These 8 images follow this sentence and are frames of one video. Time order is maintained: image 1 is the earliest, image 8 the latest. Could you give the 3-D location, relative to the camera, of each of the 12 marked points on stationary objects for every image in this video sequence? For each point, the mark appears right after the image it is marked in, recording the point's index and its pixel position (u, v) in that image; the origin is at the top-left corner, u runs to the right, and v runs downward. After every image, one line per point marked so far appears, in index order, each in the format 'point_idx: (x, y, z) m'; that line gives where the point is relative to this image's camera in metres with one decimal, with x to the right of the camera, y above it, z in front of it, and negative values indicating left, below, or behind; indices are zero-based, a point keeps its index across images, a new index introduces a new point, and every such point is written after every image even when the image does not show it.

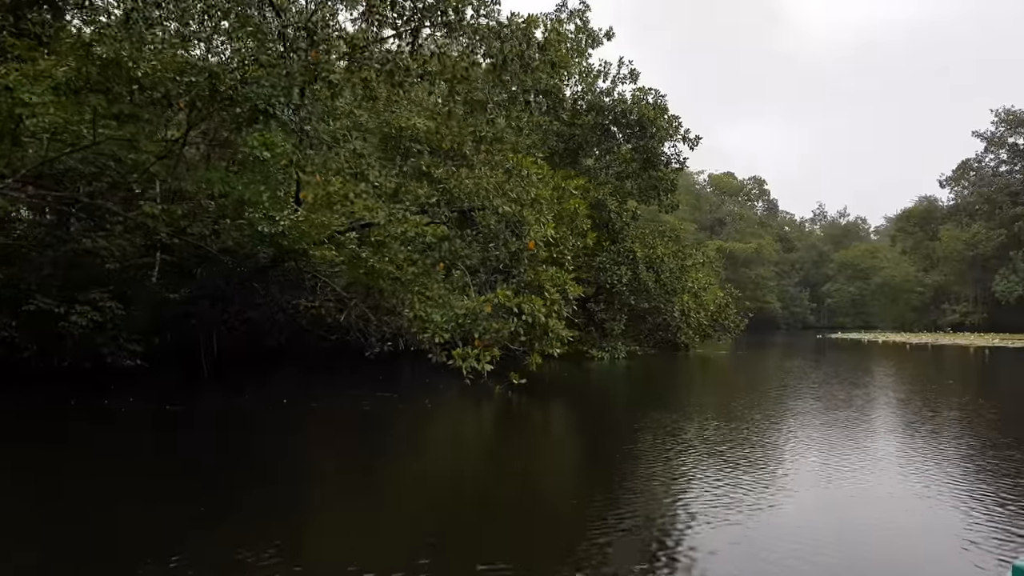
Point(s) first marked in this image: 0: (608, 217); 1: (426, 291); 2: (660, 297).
0: (+2.1, +1.6, +18.1) m
1: (-1.0, -0.1, +9.4) m
2: (+3.5, -0.2, +18.4) m
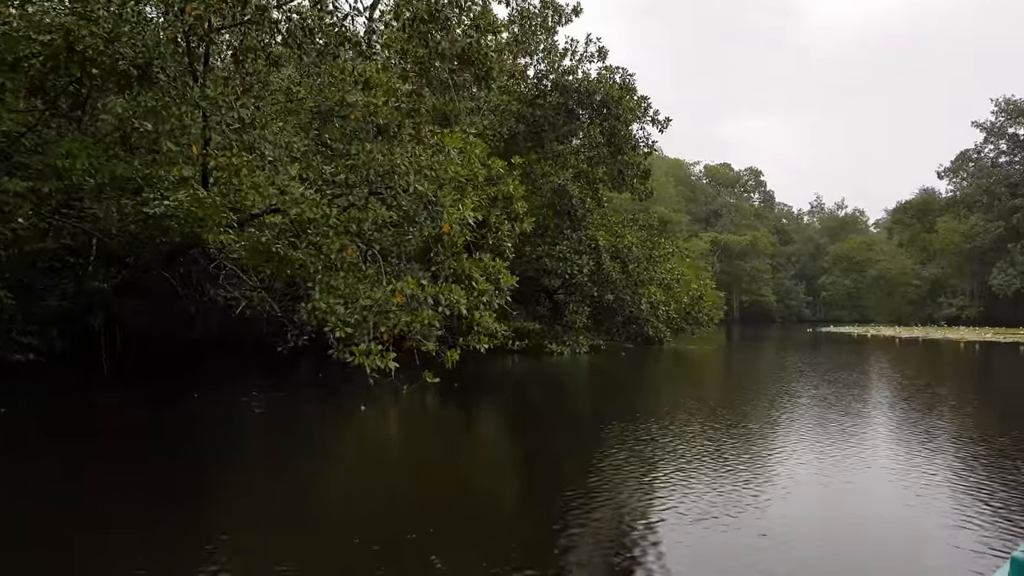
0: (+1.2, +1.8, +17.1) m
1: (-1.9, +0.1, +8.4) m
2: (+2.5, 0.0, +17.5) m
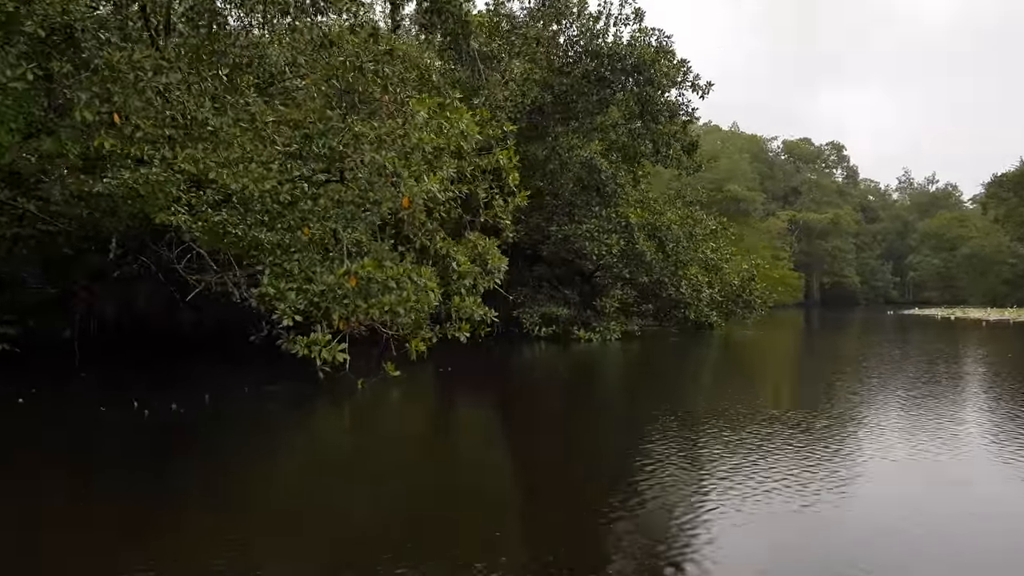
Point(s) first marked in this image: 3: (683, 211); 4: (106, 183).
0: (+1.7, +2.2, +15.9) m
1: (-2.2, +0.2, +7.6) m
2: (+3.1, +0.4, +16.2) m
3: (+4.0, +1.8, +18.0) m
4: (-4.3, +1.1, +8.2) m
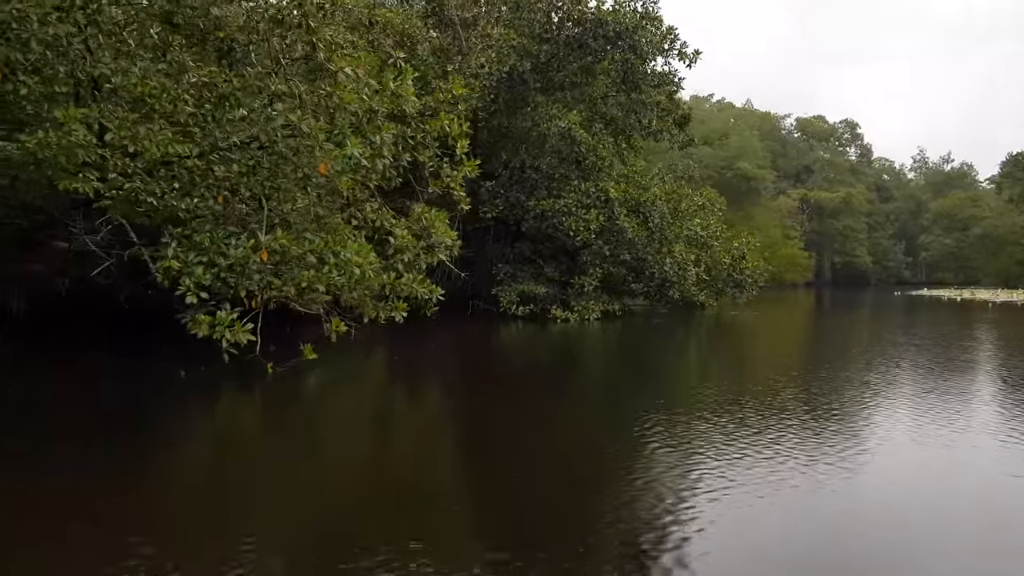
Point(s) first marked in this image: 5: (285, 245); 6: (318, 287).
0: (+1.3, +2.6, +15.1) m
1: (-2.8, +0.4, +7.0) m
2: (+2.7, +0.8, +15.4) m
3: (+3.5, +2.3, +17.2) m
4: (-4.9, +1.4, +7.6) m
5: (-2.0, +0.4, +6.8) m
6: (-1.8, 0.0, +7.3) m
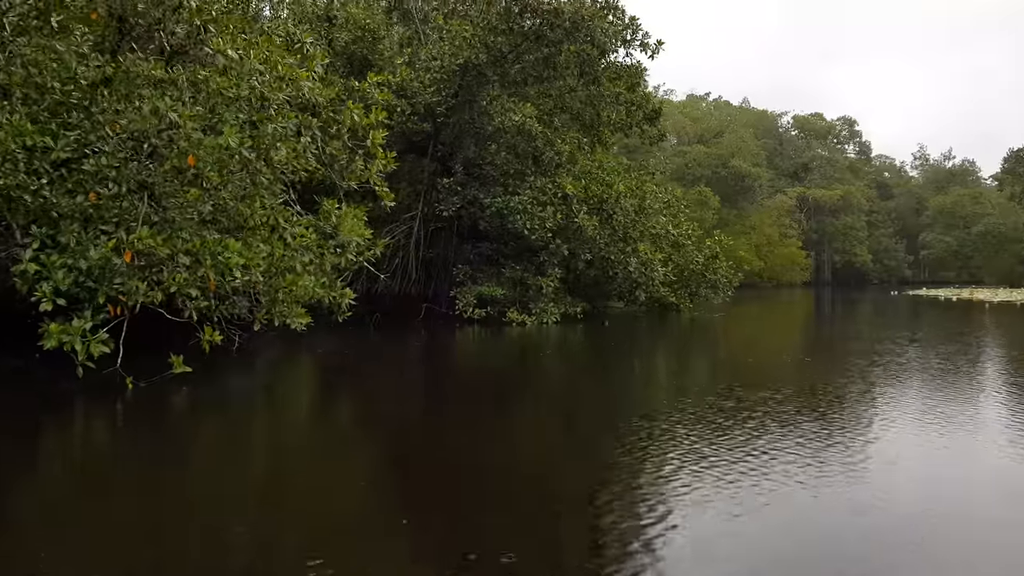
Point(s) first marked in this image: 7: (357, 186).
0: (+0.4, +2.6, +14.4) m
1: (-3.7, +0.4, +6.3) m
2: (+1.8, +0.8, +14.8) m
3: (+2.7, +2.3, +16.6) m
4: (-5.8, +1.3, +7.0) m
5: (-2.9, +0.4, +6.2) m
6: (-2.7, 0.0, +6.7) m
7: (-1.6, +1.1, +8.2) m
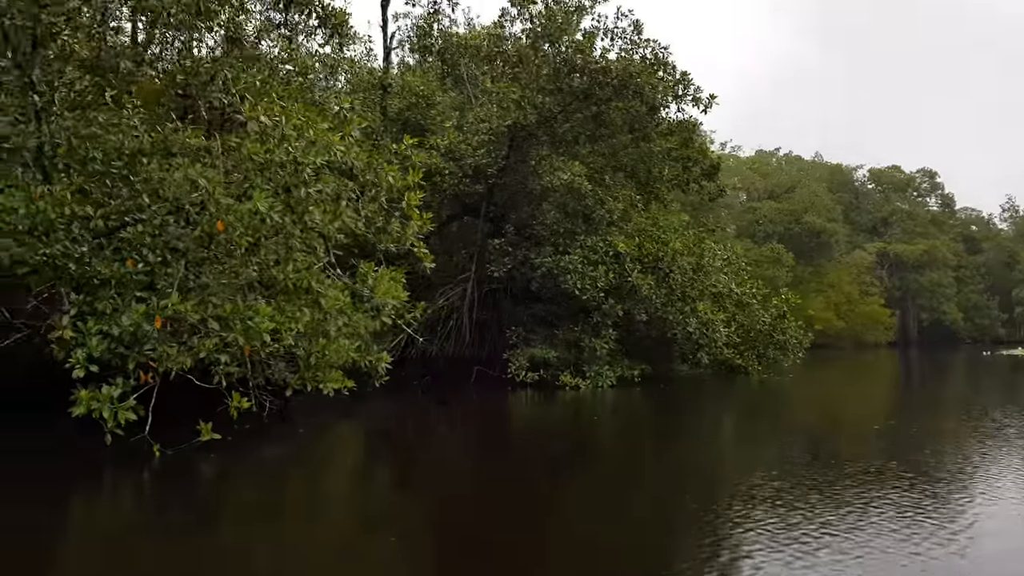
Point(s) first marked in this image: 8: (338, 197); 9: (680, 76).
0: (+1.4, +1.5, +14.3) m
1: (-3.5, -0.1, +6.4) m
2: (+2.8, -0.3, +14.4) m
3: (+3.9, +1.0, +16.2) m
4: (-5.5, +0.7, +7.3) m
5: (-2.6, -0.2, +6.2) m
6: (-2.4, -0.6, +6.6) m
7: (-1.2, +0.4, +8.1) m
8: (-1.7, +0.9, +7.5) m
9: (+3.2, +4.1, +15.0) m
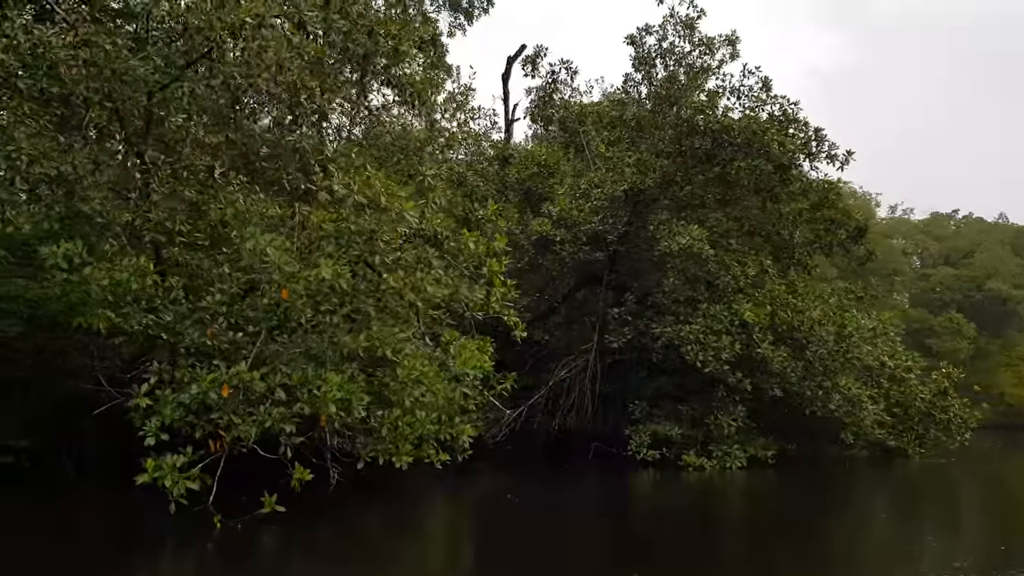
0: (+3.4, +0.3, +13.4) m
1: (-2.8, -0.7, +6.5) m
2: (+4.8, -1.5, +13.0) m
3: (+6.2, -0.3, +14.7) m
4: (-4.7, 0.0, +7.9) m
5: (-2.1, -0.7, +6.1) m
6: (-1.8, -1.1, +6.5) m
7: (-0.3, -0.3, +7.8) m
8: (-0.9, +0.2, +7.3) m
9: (+5.4, +2.8, +13.9) m
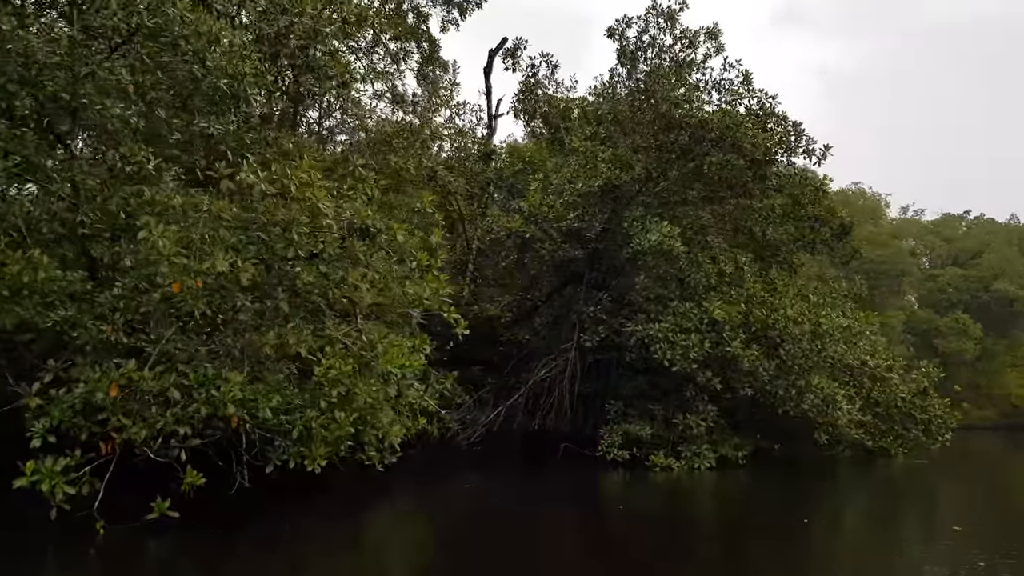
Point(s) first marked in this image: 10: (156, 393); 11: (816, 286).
0: (+2.8, +0.3, +13.0) m
1: (-3.5, -0.7, +6.2) m
2: (+4.2, -1.5, +12.6) m
3: (+5.6, -0.3, +14.3) m
4: (-5.3, +0.1, +7.5) m
5: (-2.8, -0.7, +5.8) m
6: (-2.5, -1.1, +6.1) m
7: (-1.0, -0.2, +7.5) m
8: (-1.6, +0.3, +7.0) m
9: (+4.8, +2.8, +13.5) m
10: (-2.7, -0.8, +5.9) m
11: (+5.9, +0.1, +15.3) m
